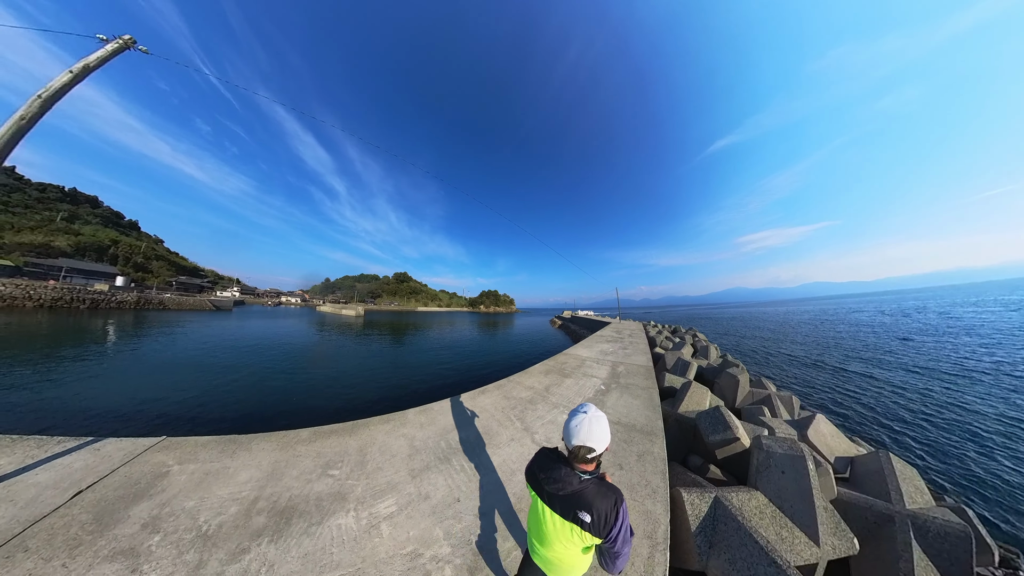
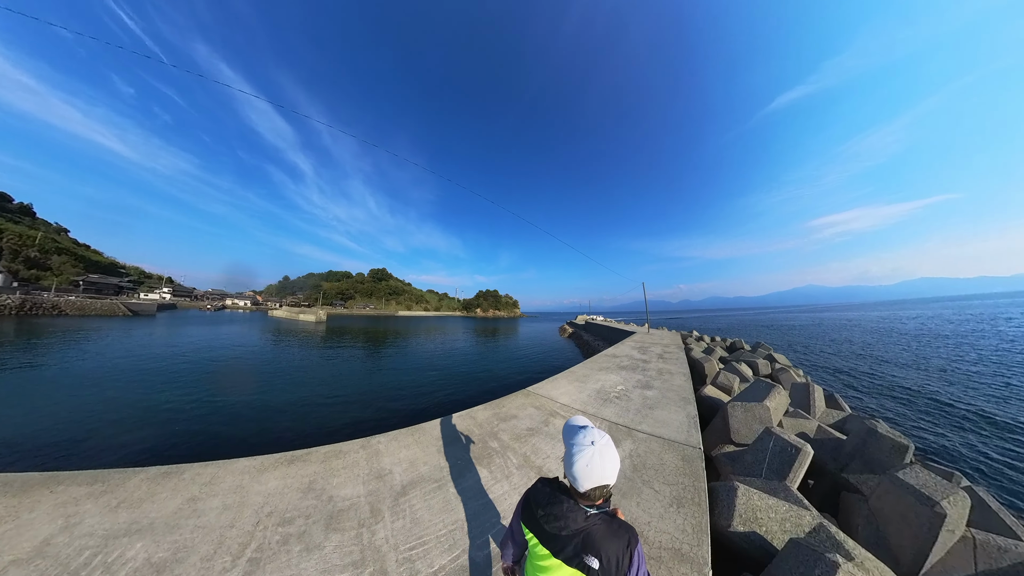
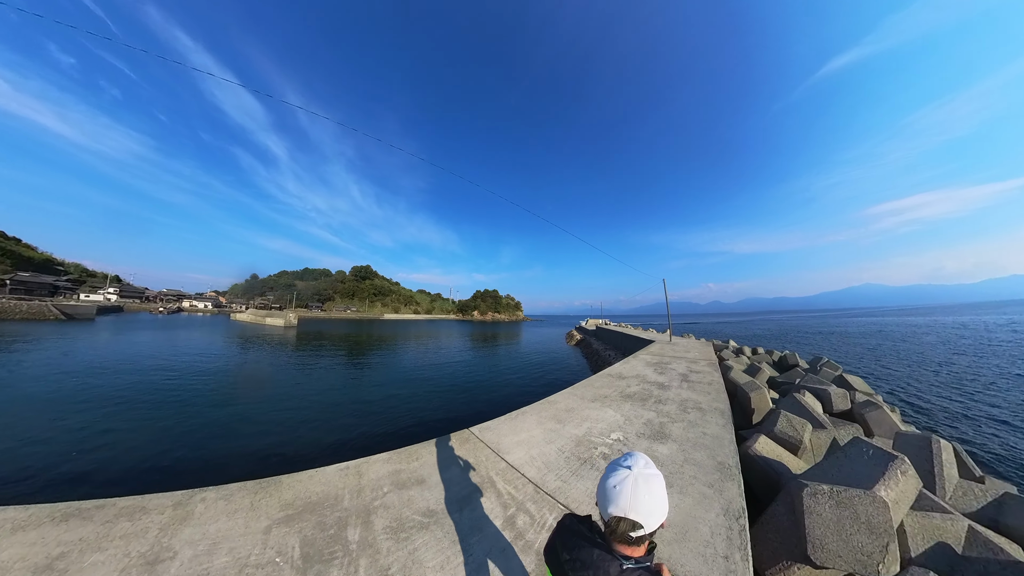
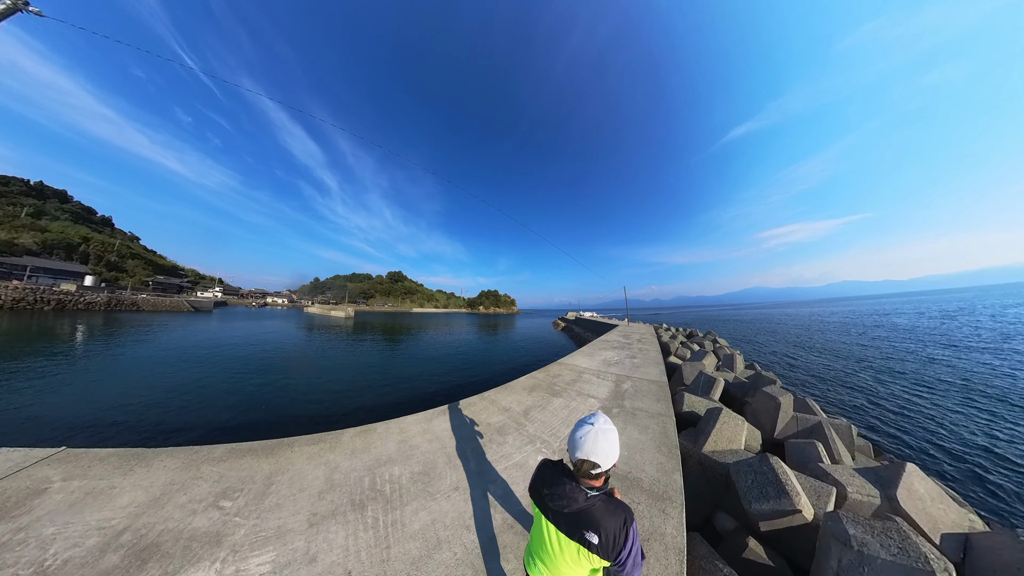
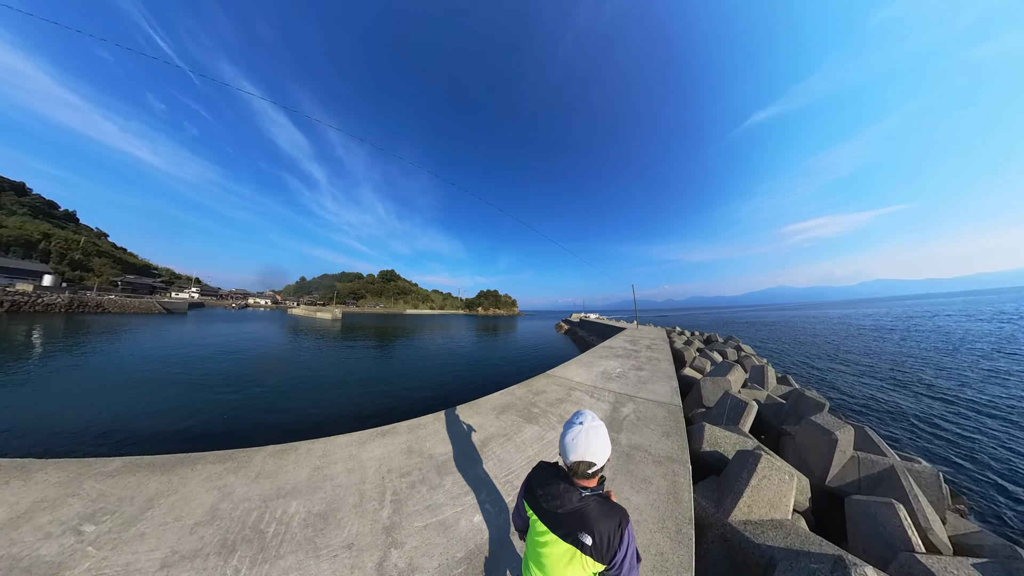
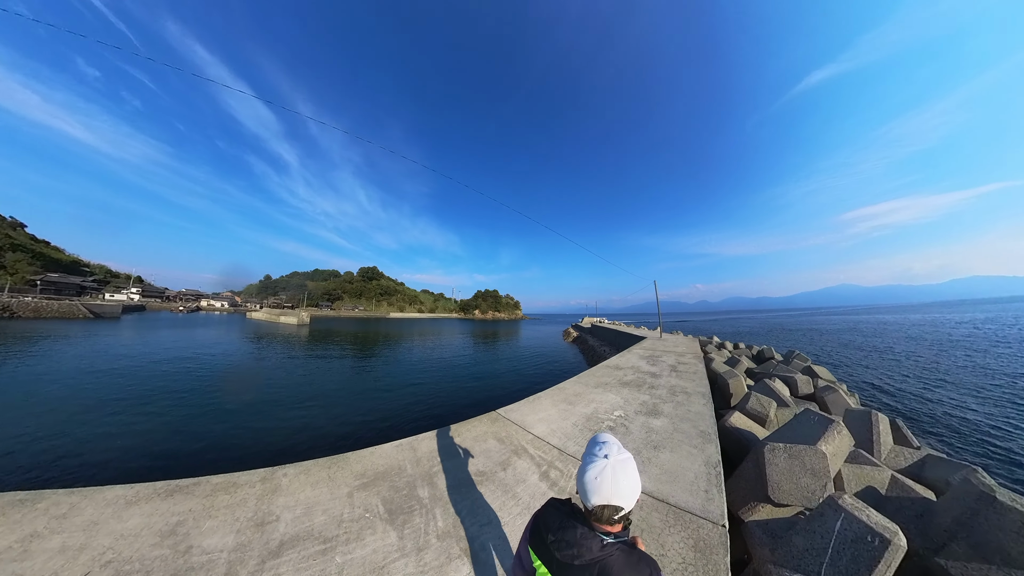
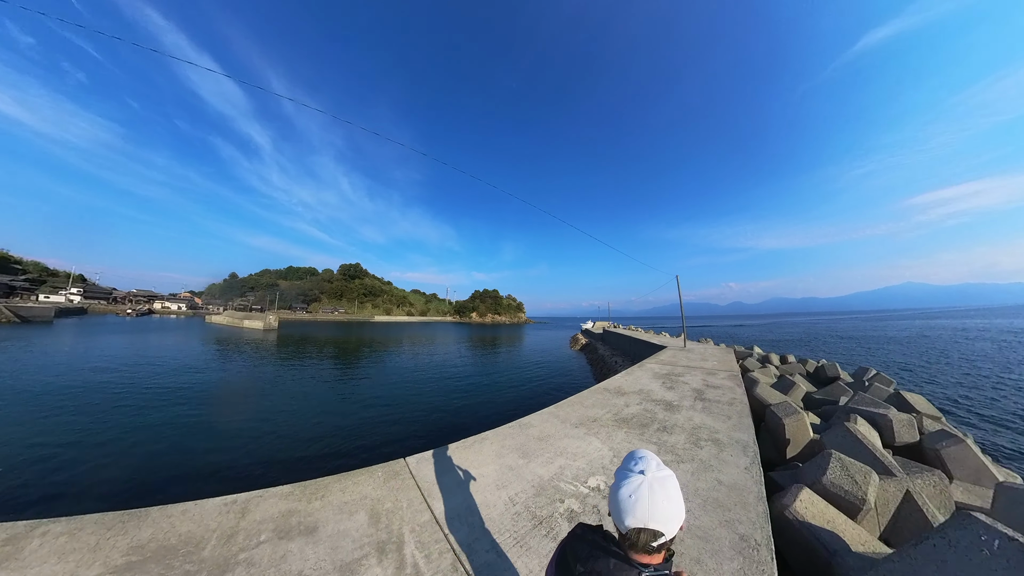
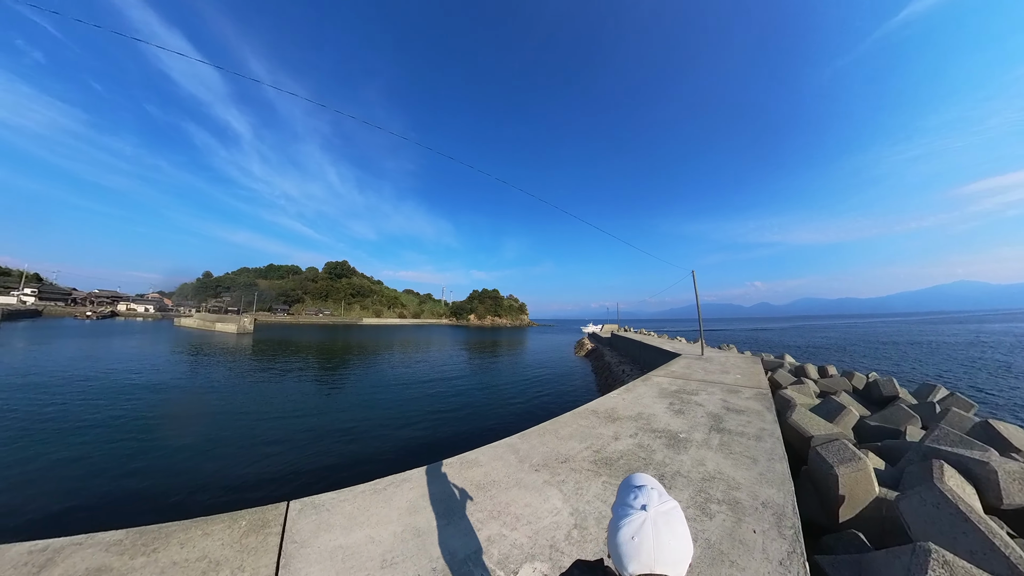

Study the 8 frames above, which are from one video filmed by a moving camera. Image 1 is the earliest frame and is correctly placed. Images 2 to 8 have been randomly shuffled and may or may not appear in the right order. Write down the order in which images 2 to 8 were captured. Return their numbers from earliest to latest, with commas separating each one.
4, 5, 2, 6, 3, 7, 8
